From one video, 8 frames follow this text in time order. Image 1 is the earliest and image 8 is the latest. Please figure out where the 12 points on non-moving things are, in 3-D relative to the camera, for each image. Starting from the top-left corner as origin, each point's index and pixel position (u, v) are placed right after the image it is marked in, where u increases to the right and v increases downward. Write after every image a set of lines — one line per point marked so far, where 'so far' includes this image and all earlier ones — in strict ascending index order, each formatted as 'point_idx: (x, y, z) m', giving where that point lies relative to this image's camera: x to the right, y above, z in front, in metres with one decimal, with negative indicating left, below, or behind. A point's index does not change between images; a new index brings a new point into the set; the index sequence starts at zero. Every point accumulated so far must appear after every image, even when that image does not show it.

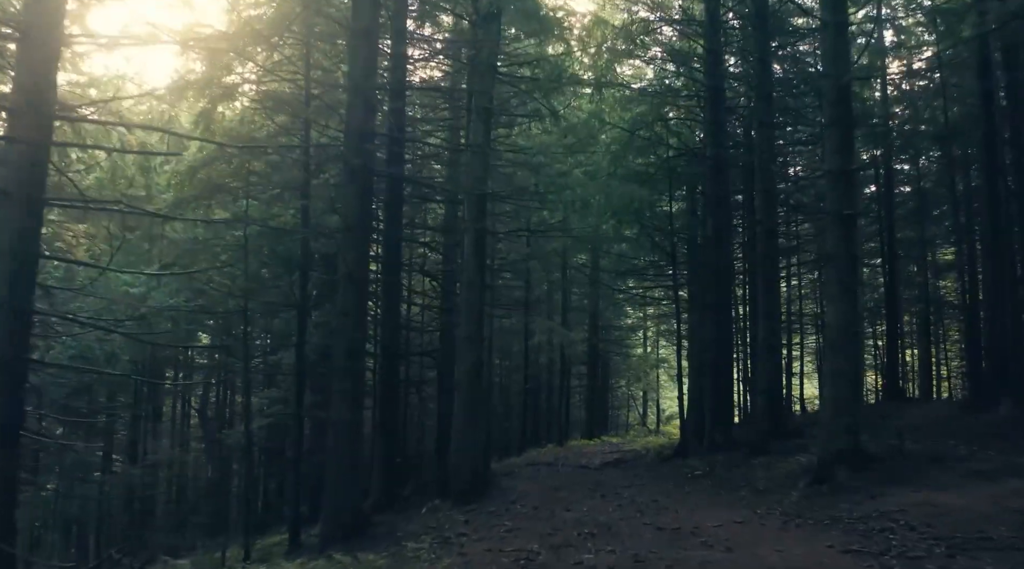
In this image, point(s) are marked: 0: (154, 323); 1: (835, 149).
0: (-7.0, -0.8, +18.1) m
1: (+4.4, +1.9, +12.7) m
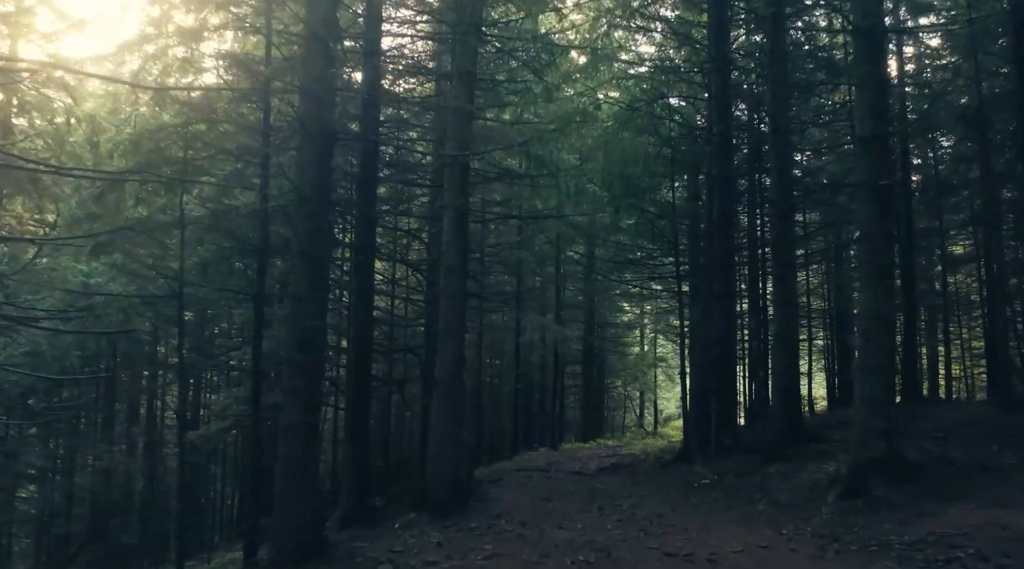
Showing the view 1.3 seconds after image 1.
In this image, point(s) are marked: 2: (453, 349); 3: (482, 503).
0: (-7.2, -0.5, +16.4) m
1: (+4.3, +2.1, +11.1) m
2: (-1.0, -1.0, +14.3) m
3: (-0.5, -3.4, +14.4) m
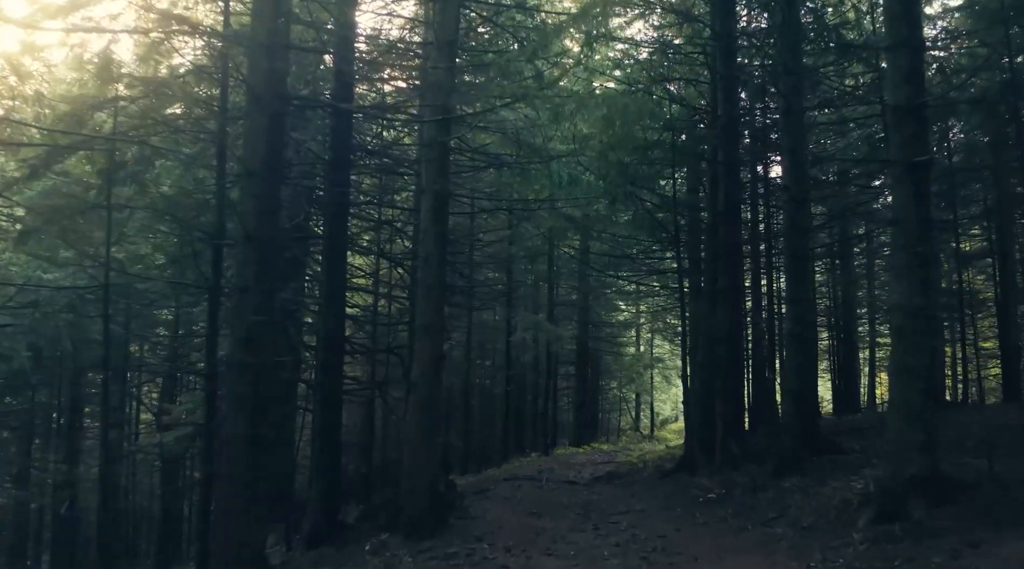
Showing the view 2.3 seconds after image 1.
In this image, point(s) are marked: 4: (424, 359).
0: (-7.4, -0.4, +15.0) m
1: (+4.1, +2.2, +9.7) m
2: (-1.2, -0.9, +12.9) m
3: (-0.7, -3.3, +13.0) m
4: (-1.3, -1.1, +12.8) m
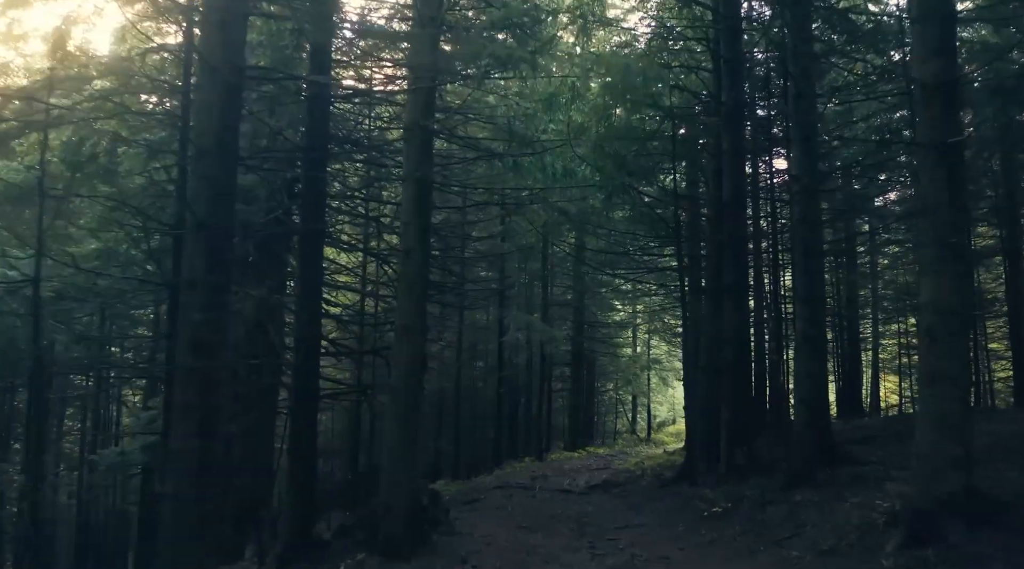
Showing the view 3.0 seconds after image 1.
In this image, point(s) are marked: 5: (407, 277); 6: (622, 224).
0: (-7.6, -0.4, +14.0) m
1: (+4.0, +2.2, +8.8) m
2: (-1.3, -0.9, +11.9) m
3: (-0.8, -3.3, +12.0) m
4: (-1.4, -1.0, +11.8) m
5: (-1.4, +0.1, +12.0) m
6: (+2.3, +1.3, +19.5) m
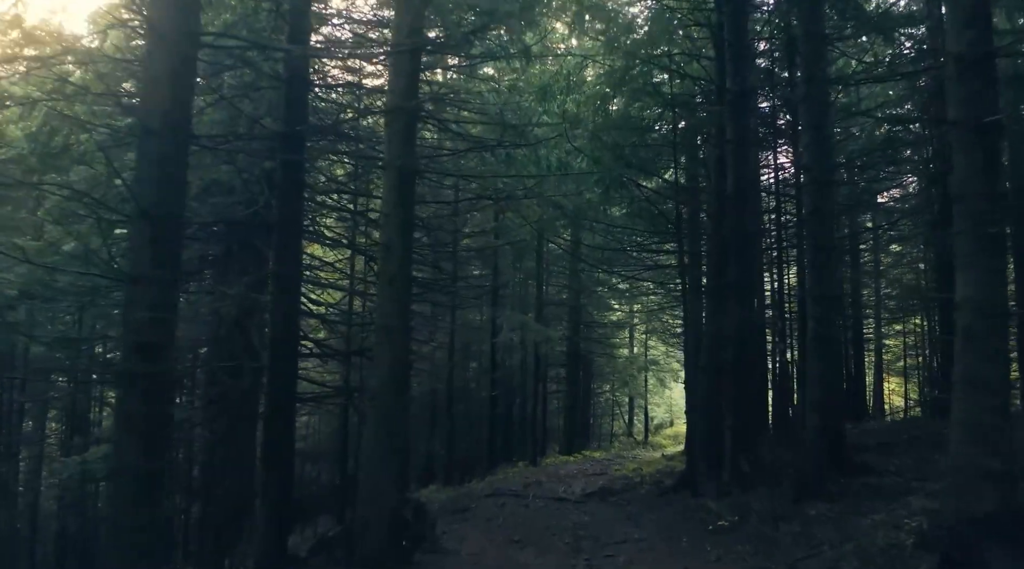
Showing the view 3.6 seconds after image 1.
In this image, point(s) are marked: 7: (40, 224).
0: (-7.7, -0.4, +13.1) m
1: (+3.9, +2.3, +8.0) m
2: (-1.5, -0.8, +11.1) m
3: (-1.0, -3.2, +11.2) m
4: (-1.5, -1.0, +11.0) m
5: (-1.5, +0.1, +11.2) m
6: (+2.2, +1.3, +18.7) m
7: (-6.5, +0.8, +12.8) m
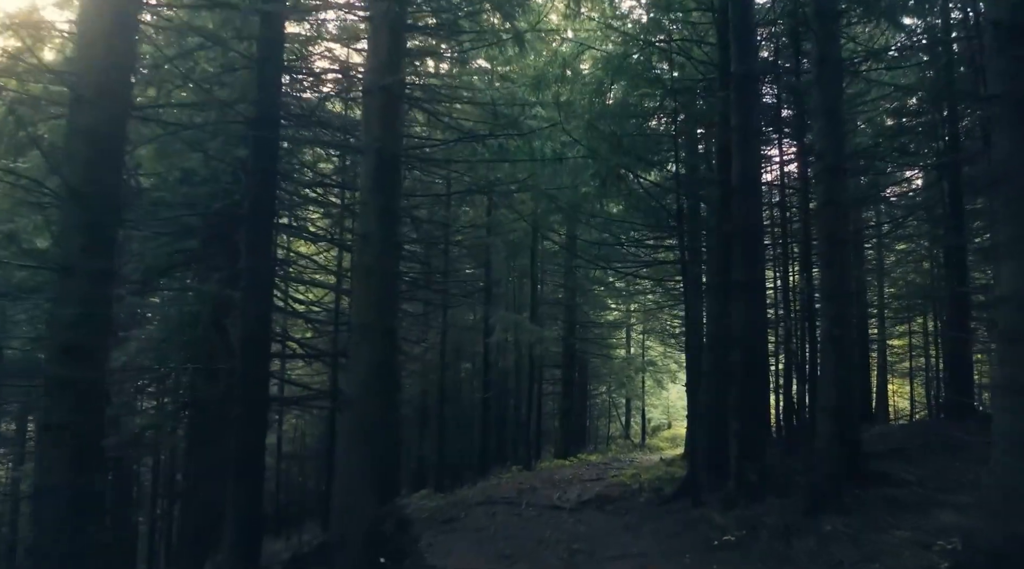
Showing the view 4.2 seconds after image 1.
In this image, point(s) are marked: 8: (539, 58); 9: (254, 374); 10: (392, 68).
0: (-7.8, -0.3, +12.2) m
1: (+3.8, +2.3, +7.1) m
2: (-1.6, -0.8, +10.3) m
3: (-1.1, -3.2, +10.3) m
4: (-1.6, -0.9, +10.1) m
5: (-1.6, +0.2, +10.3) m
6: (+2.0, +1.3, +17.8) m
7: (-6.7, +0.9, +12.0) m
8: (+0.5, +4.2, +17.0) m
9: (-3.2, -1.1, +11.4) m
10: (-1.4, +2.5, +10.6) m
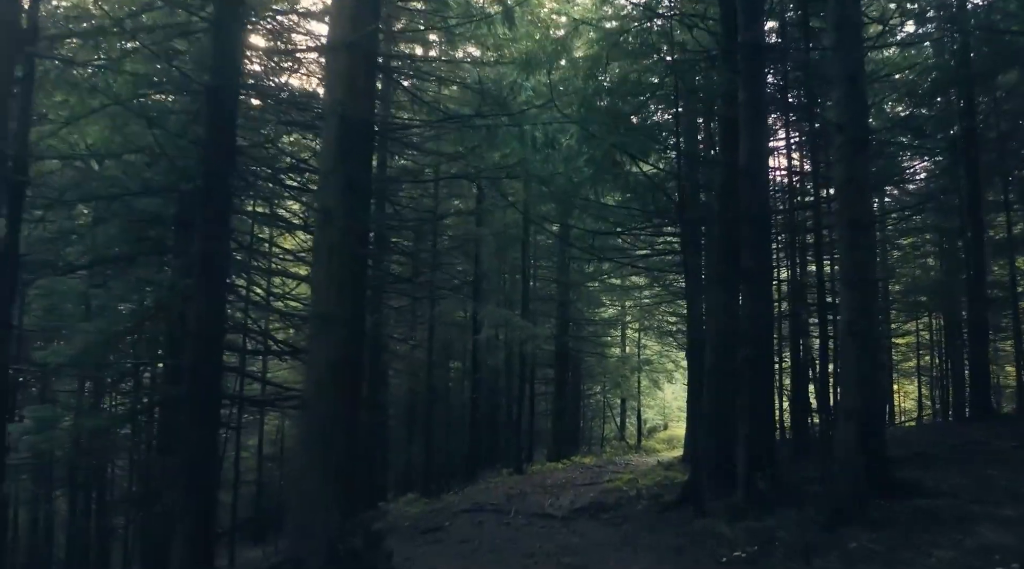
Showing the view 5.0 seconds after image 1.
0: (-8.0, -0.2, +11.1) m
1: (+3.6, +2.4, +6.1) m
2: (-1.7, -0.7, +9.1) m
3: (-1.2, -3.0, +9.2) m
4: (-1.8, -0.8, +9.0) m
5: (-1.8, +0.3, +9.2) m
6: (+1.8, +1.5, +16.8) m
7: (-6.8, +1.0, +10.8) m
8: (+0.3, +4.3, +15.9) m
9: (-3.3, -1.0, +10.3) m
10: (-1.5, +2.6, +9.5) m
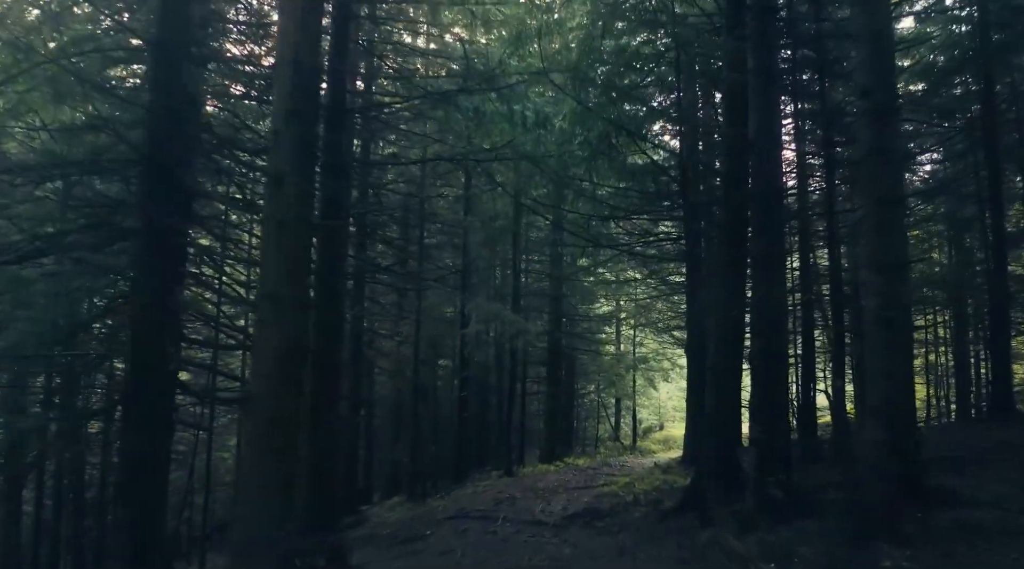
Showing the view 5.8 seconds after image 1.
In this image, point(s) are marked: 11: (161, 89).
0: (-8.2, 0.0, +9.9) m
1: (+3.5, +2.6, +5.0) m
2: (-1.9, -0.5, +8.0) m
3: (-1.4, -2.9, +8.1) m
4: (-1.9, -0.6, +7.9) m
5: (-1.9, +0.5, +8.1) m
6: (+1.6, +1.6, +15.7) m
7: (-7.0, +1.2, +9.7) m
8: (+0.1, +4.5, +14.8) m
9: (-3.5, -0.8, +9.2) m
10: (-1.6, +2.8, +8.4) m
11: (-3.5, +1.9, +9.5) m
